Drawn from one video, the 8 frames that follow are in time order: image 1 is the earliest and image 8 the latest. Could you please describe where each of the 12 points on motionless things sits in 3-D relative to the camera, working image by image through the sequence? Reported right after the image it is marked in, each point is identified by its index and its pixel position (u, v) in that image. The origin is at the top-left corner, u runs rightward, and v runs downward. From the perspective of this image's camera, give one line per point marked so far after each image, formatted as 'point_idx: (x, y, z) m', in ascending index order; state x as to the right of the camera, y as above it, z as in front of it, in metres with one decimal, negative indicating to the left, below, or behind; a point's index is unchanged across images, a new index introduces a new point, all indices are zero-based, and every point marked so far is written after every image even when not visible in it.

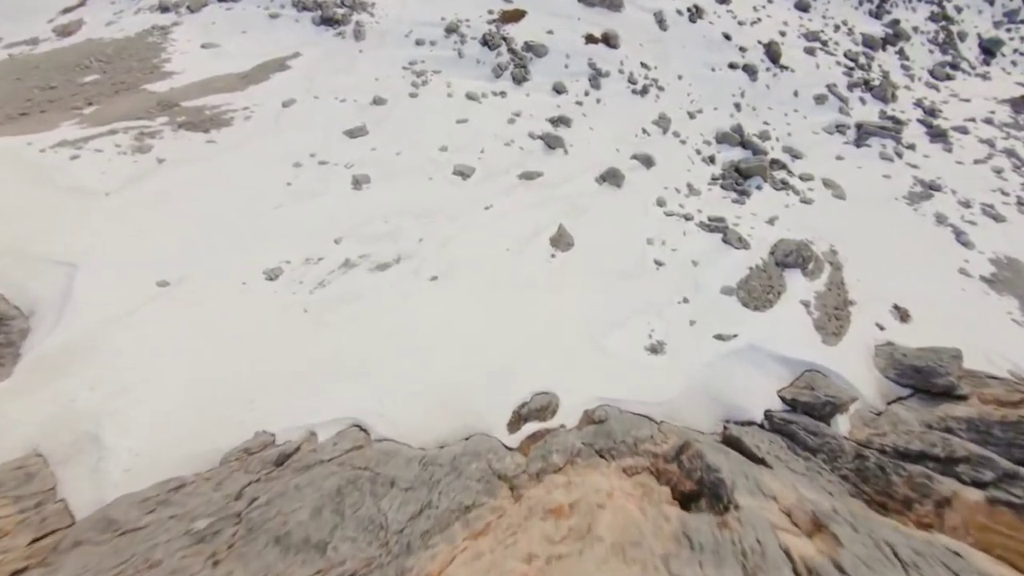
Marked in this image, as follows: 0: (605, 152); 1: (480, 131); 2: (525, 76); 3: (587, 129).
0: (+3.2, +4.5, +14.0) m
1: (-1.1, +5.1, +13.2) m
2: (+0.5, +7.6, +15.0) m
3: (+2.7, +5.6, +14.5) m
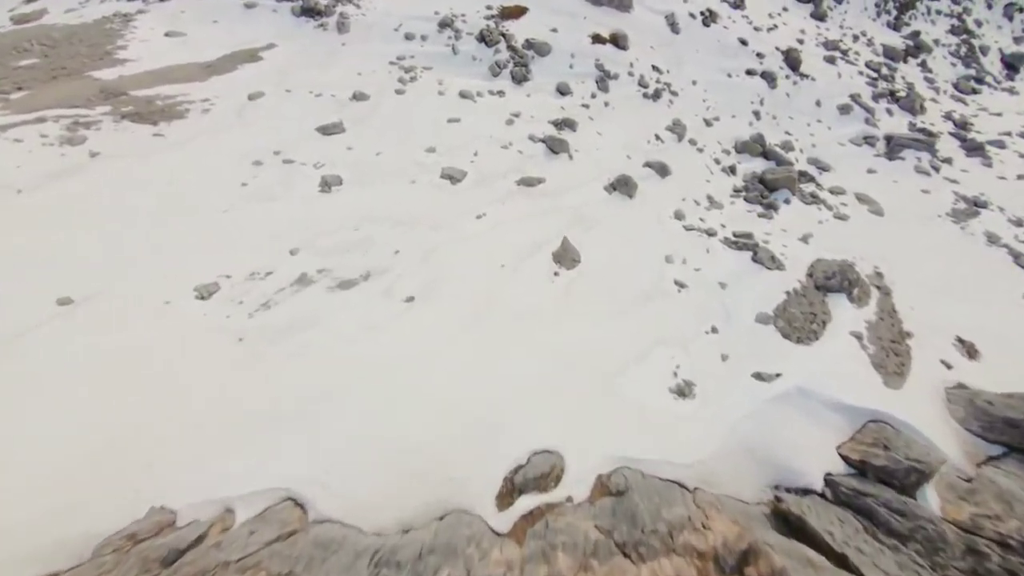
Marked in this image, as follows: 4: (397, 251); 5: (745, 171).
0: (+3.1, +3.8, +12.4) m
1: (-1.1, +4.5, +11.7) m
2: (+0.5, +6.9, +13.5) m
3: (+2.6, +4.9, +13.0) m
4: (-2.4, +0.7, +8.4) m
5: (+7.9, +3.9, +13.8) m
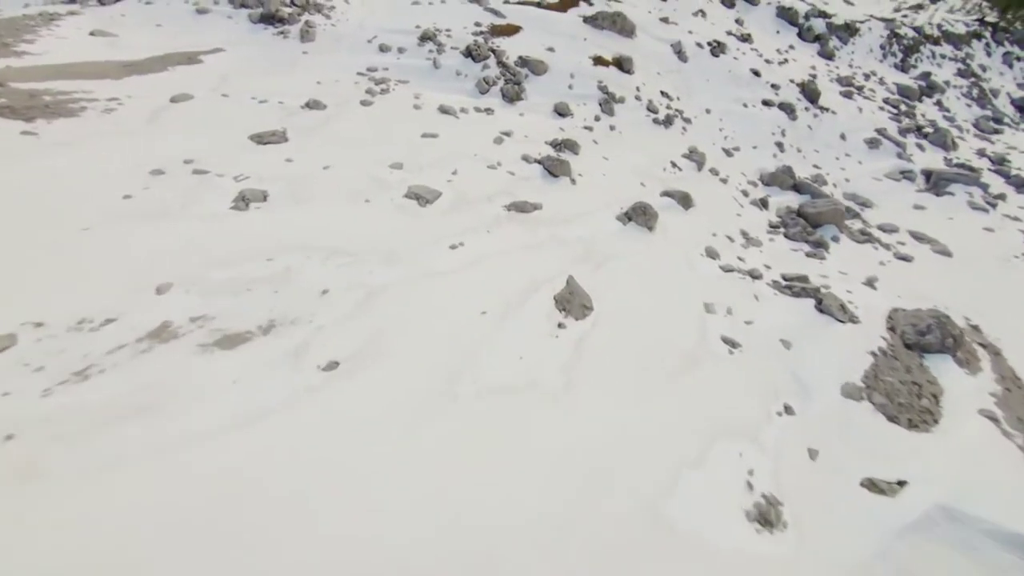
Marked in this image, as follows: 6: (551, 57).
0: (+2.9, +2.5, +10.2) m
1: (-1.3, +3.2, +9.4) m
2: (+0.2, +5.4, +11.6) m
3: (+2.4, +3.5, +10.9) m
4: (-2.6, 0.0, +5.7) m
5: (+7.6, +2.3, +11.7) m
6: (+1.3, +7.4, +13.0) m
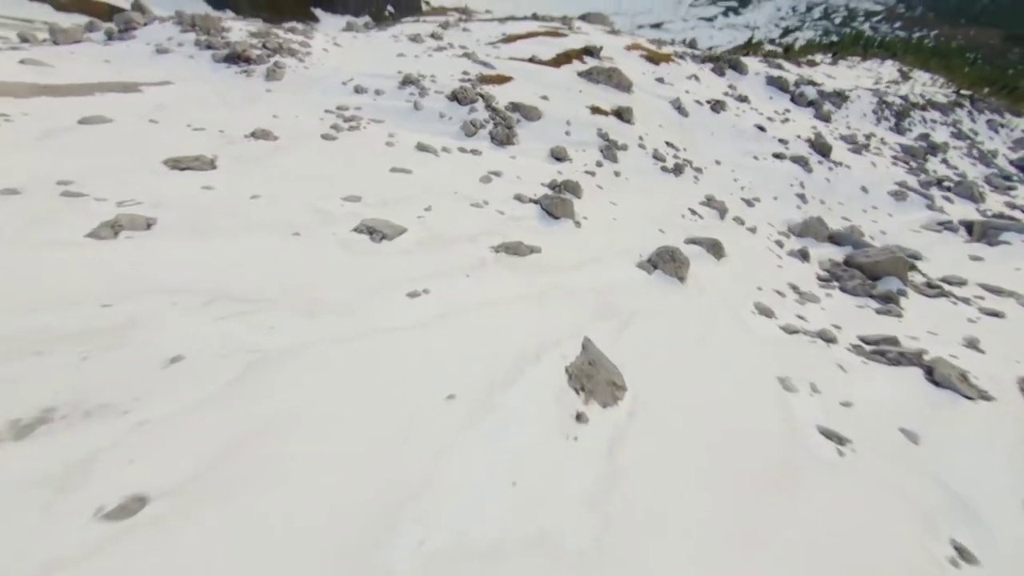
0: (+2.7, +1.1, +8.4) m
1: (-1.5, +2.0, +7.7) m
2: (0.0, +3.7, +10.2) m
3: (+2.2, +2.0, +9.2) m
4: (-2.7, -0.6, +3.4) m
5: (+7.4, +0.7, +9.8) m
6: (+1.0, +5.4, +12.0) m
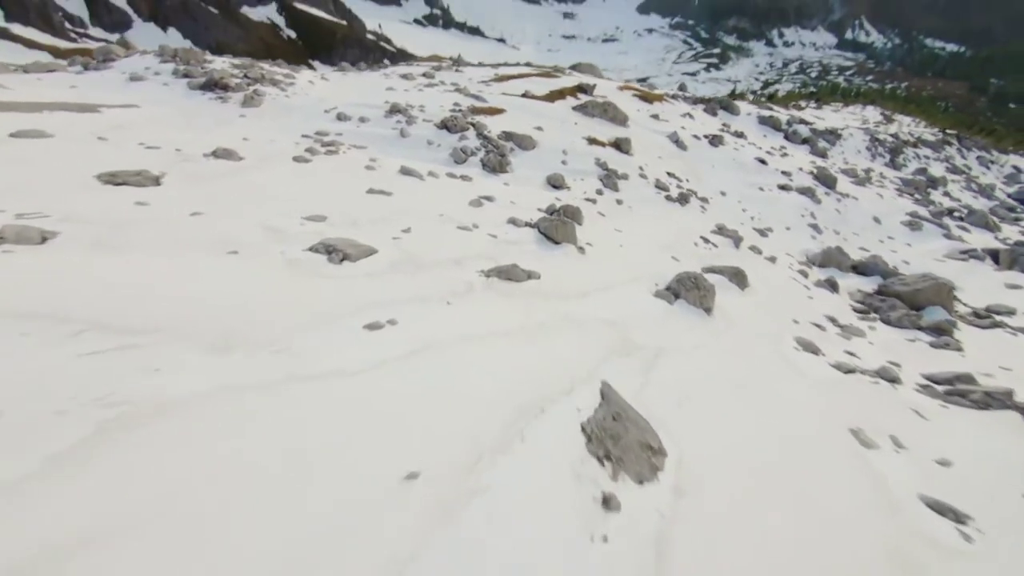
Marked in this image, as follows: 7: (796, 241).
0: (+2.6, +0.5, +7.4) m
1: (-1.6, +1.4, +6.8) m
2: (-0.2, +2.8, +9.5) m
3: (+2.0, +1.2, +8.3) m
4: (-2.7, -0.7, +2.2) m
5: (+7.3, 0.0, +8.9) m
6: (+0.8, +4.3, +11.5) m
7: (+7.4, +1.2, +10.7) m
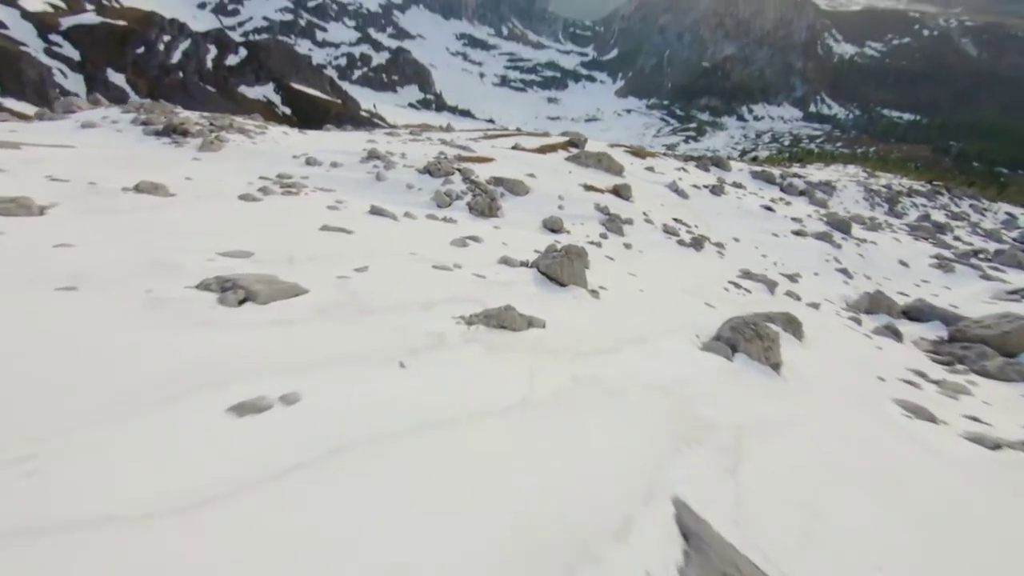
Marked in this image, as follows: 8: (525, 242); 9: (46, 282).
0: (+2.5, -0.2, +5.9) m
1: (-1.8, +0.6, +5.4) m
2: (-0.3, +1.6, +8.4) m
3: (+1.9, +0.3, +6.9) m
4: (-2.7, -0.8, +0.6) m
5: (+7.2, -0.8, +7.3) m
6: (+0.5, +2.8, +10.5) m
7: (+7.3, +0.1, +9.4) m
8: (+0.2, +0.8, +7.2) m
9: (-3.1, 0.0, +2.8) m
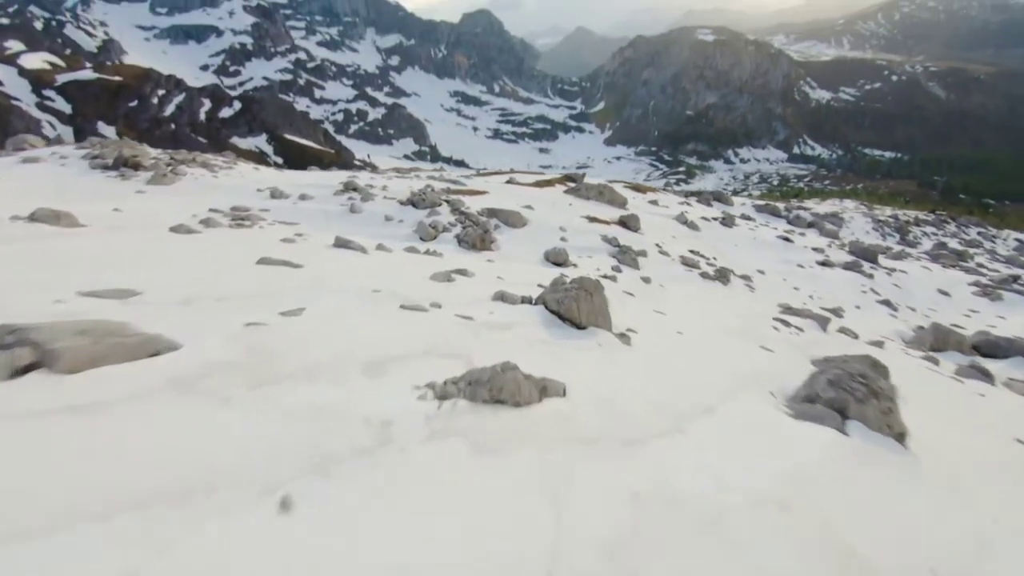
0: (+2.5, -0.7, +4.6) m
1: (-1.8, 0.0, +4.1) m
2: (-0.4, +0.8, +7.2) m
3: (+1.9, -0.3, +5.6) m
4: (-2.7, -0.8, -0.9) m
5: (+7.2, -1.3, +6.0) m
6: (+0.4, +1.8, +9.5) m
7: (+7.3, -0.6, +8.1) m
8: (+0.2, +0.2, +5.9) m
9: (-3.1, -0.3, +1.5) m
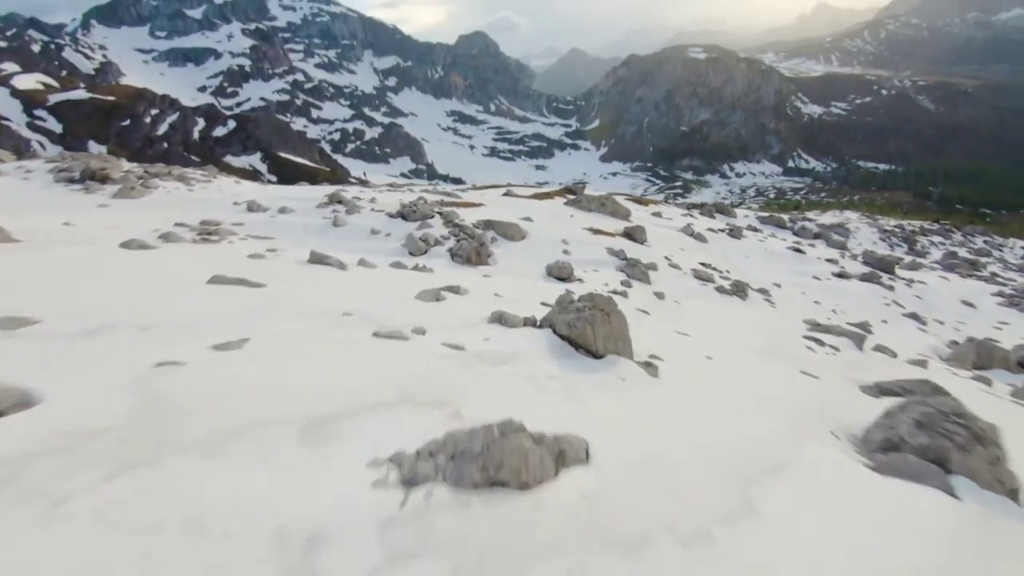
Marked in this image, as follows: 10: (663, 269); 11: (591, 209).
0: (+2.5, -0.8, +3.9) m
1: (-1.8, -0.1, +3.5) m
2: (-0.4, +0.5, +6.6) m
3: (+1.9, -0.5, +5.0) m
4: (-2.6, -0.8, -1.5) m
5: (+7.2, -1.4, +5.3) m
6: (+0.4, +1.4, +8.9) m
7: (+7.3, -0.9, +7.4) m
8: (+0.2, -0.1, +5.3) m
9: (-3.1, -0.4, +0.8) m
10: (+2.9, +0.3, +7.9) m
11: (+2.2, +2.2, +11.4) m
